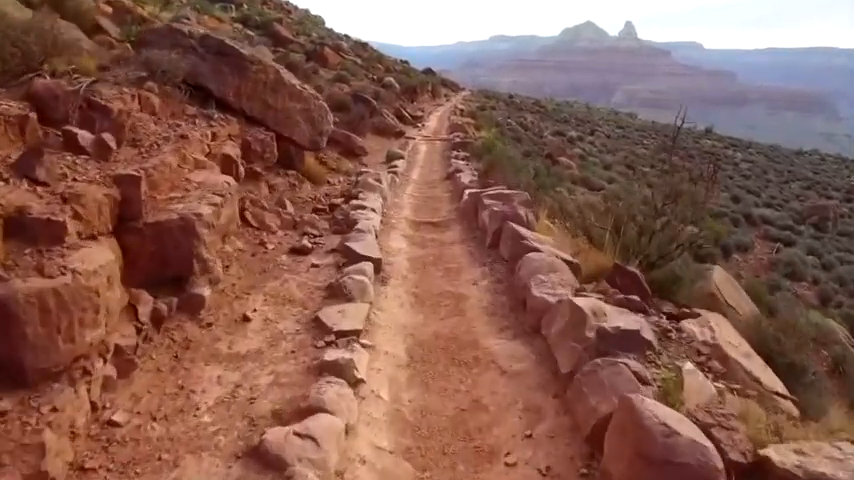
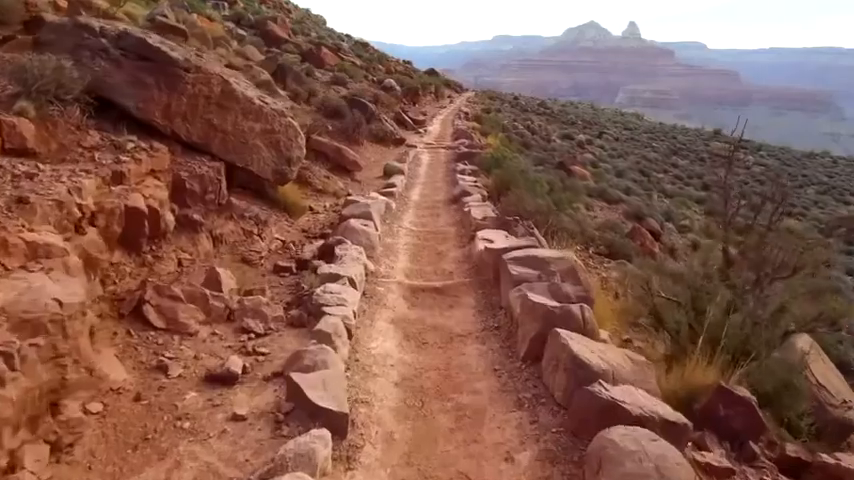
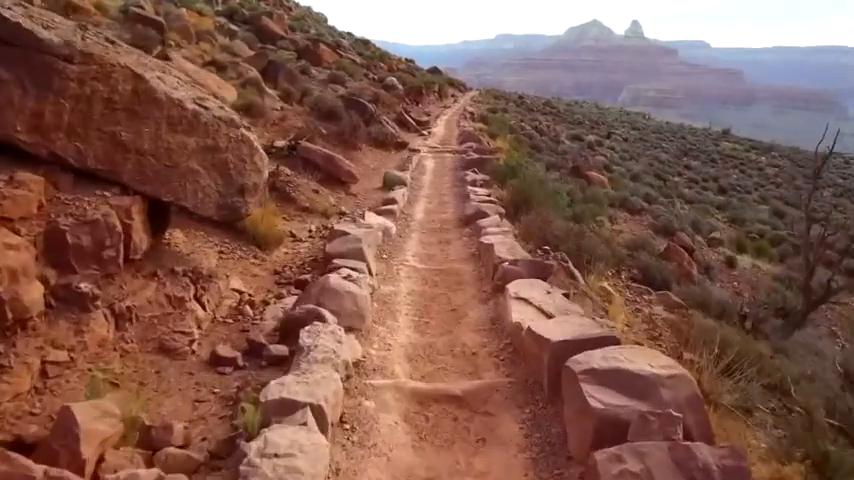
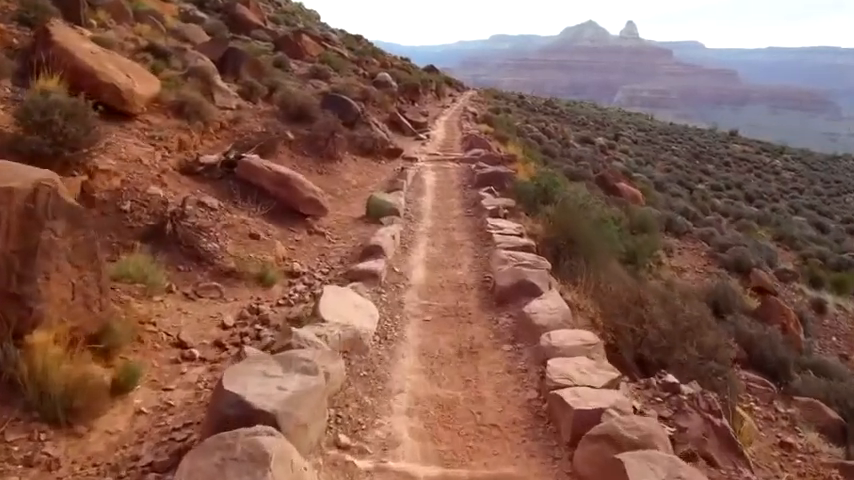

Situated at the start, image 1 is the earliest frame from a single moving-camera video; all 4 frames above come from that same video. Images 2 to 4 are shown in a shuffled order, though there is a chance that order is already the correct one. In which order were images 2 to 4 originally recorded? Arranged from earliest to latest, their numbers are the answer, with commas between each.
2, 3, 4
